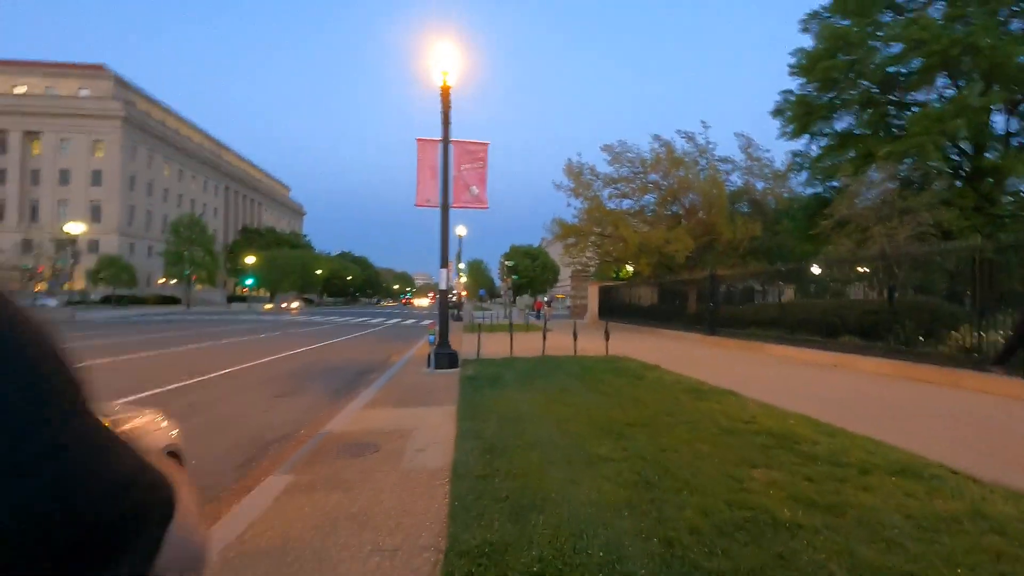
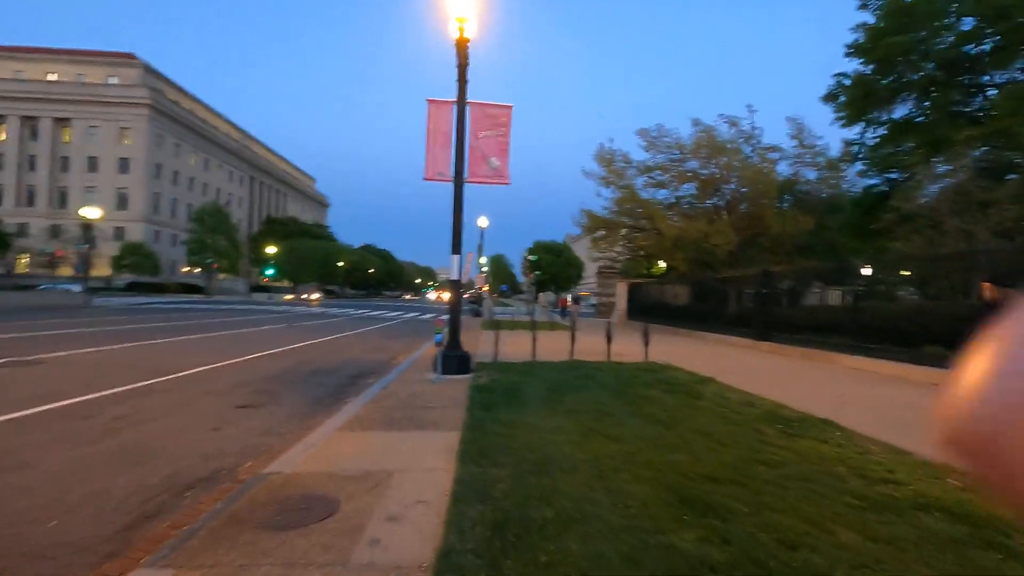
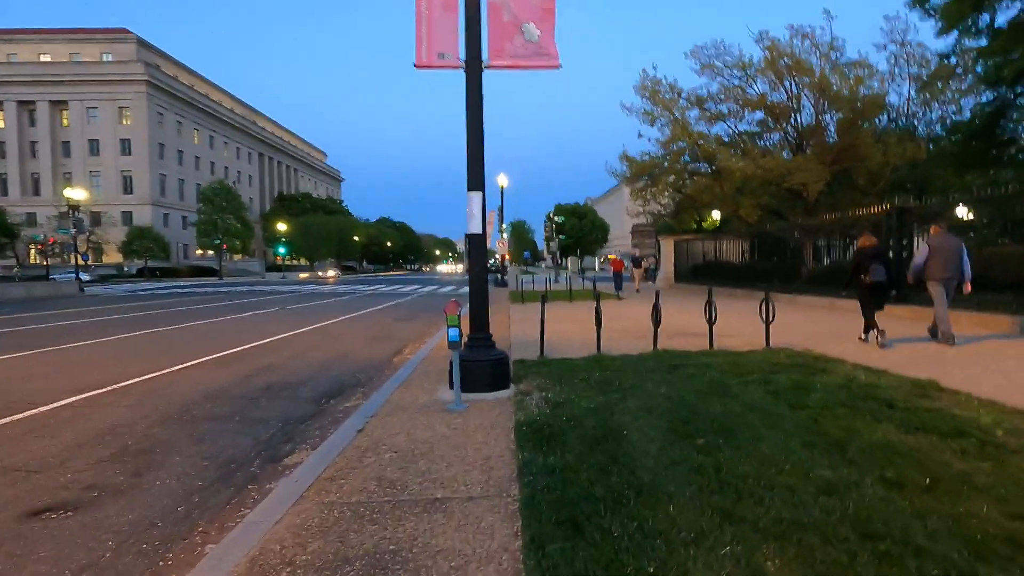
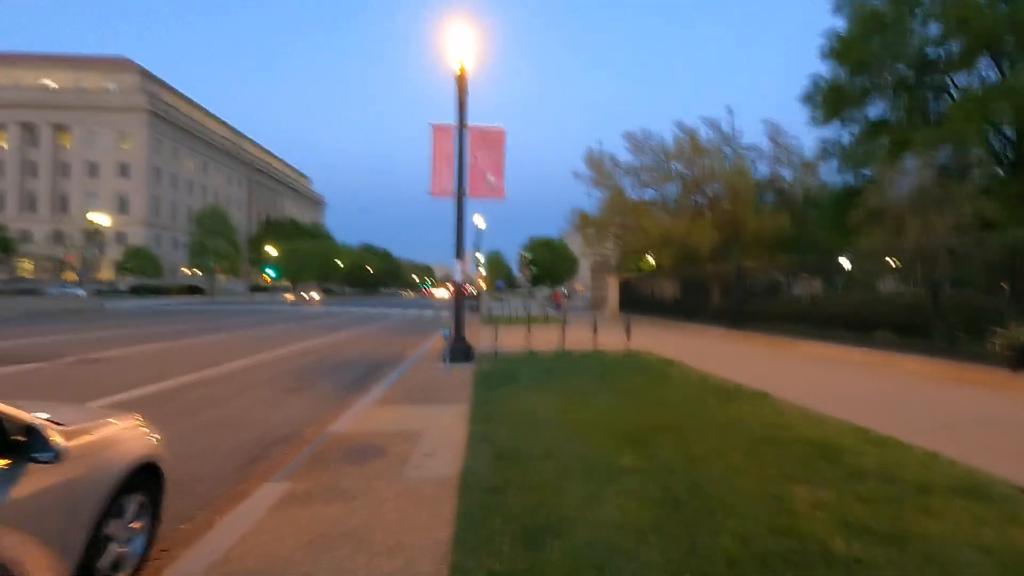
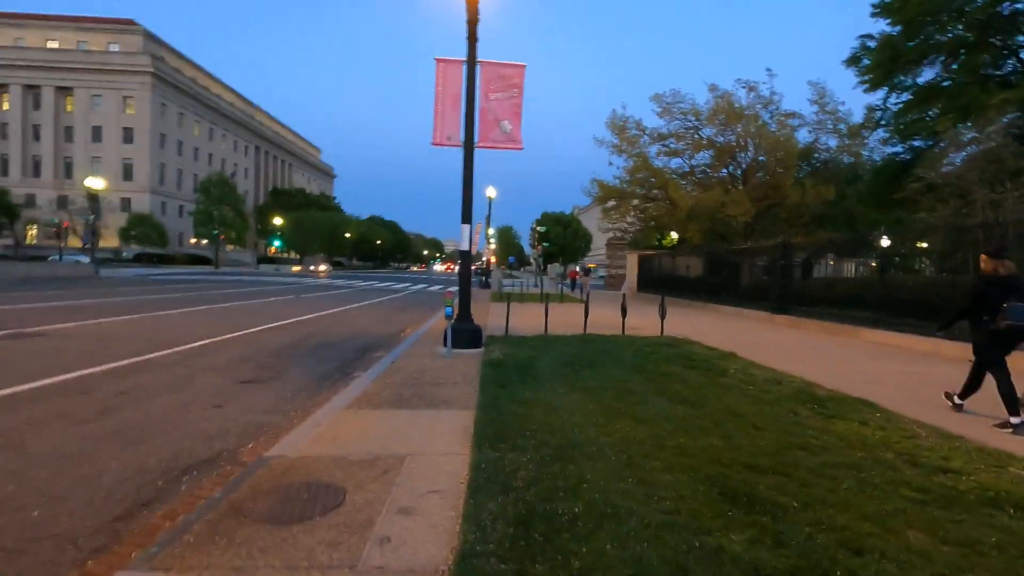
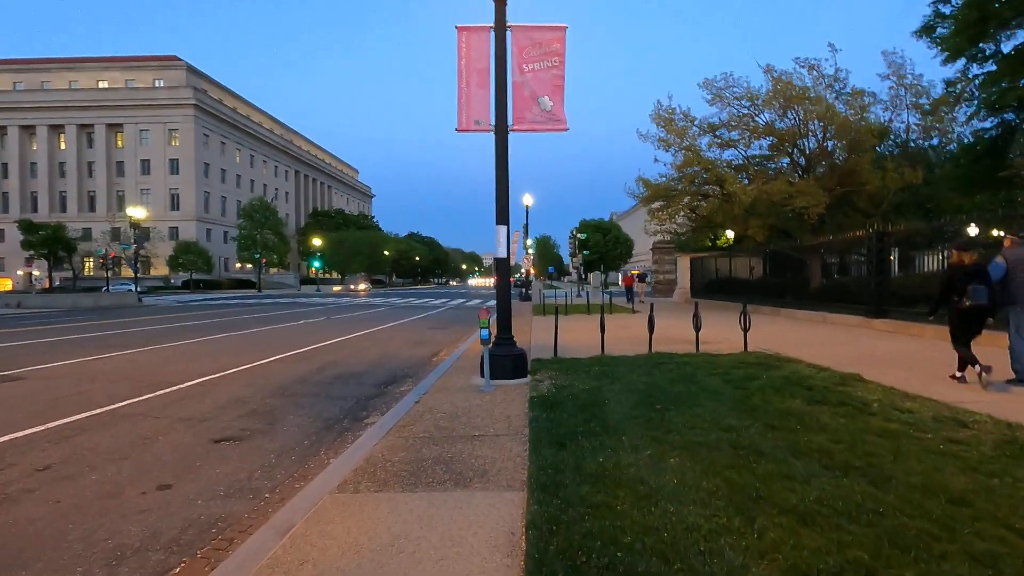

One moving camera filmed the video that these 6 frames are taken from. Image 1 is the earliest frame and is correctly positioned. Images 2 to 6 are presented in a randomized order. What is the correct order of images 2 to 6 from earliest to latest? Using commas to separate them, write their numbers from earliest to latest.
4, 2, 5, 6, 3
